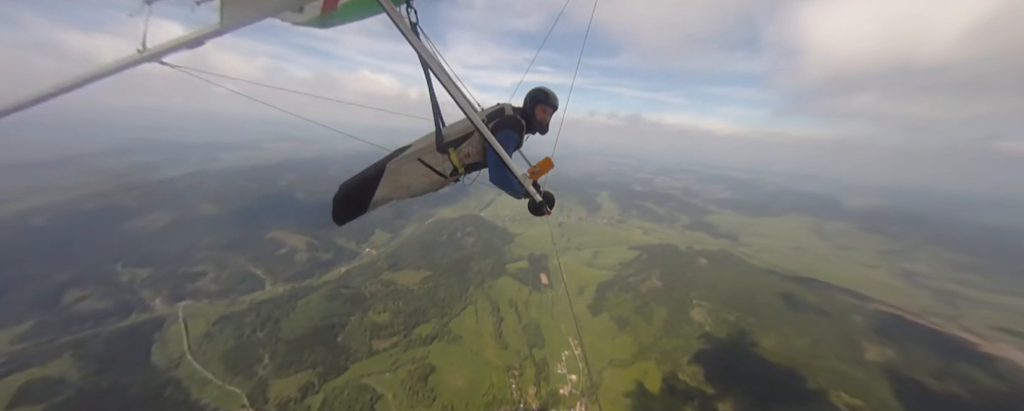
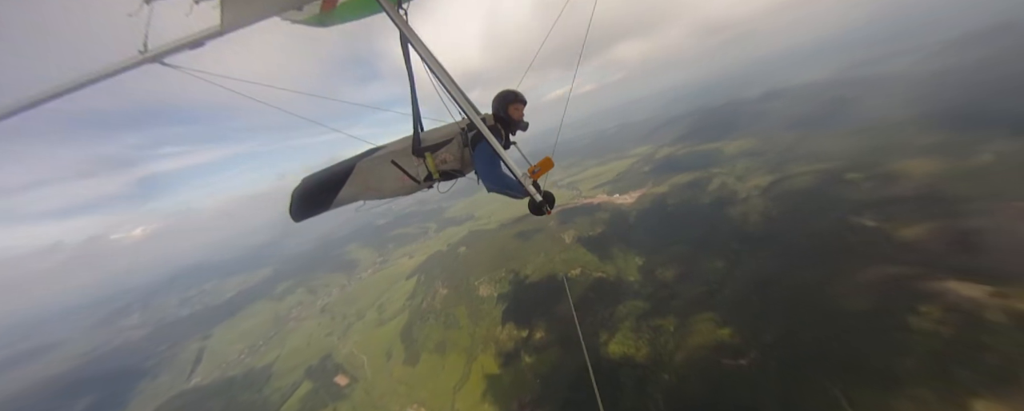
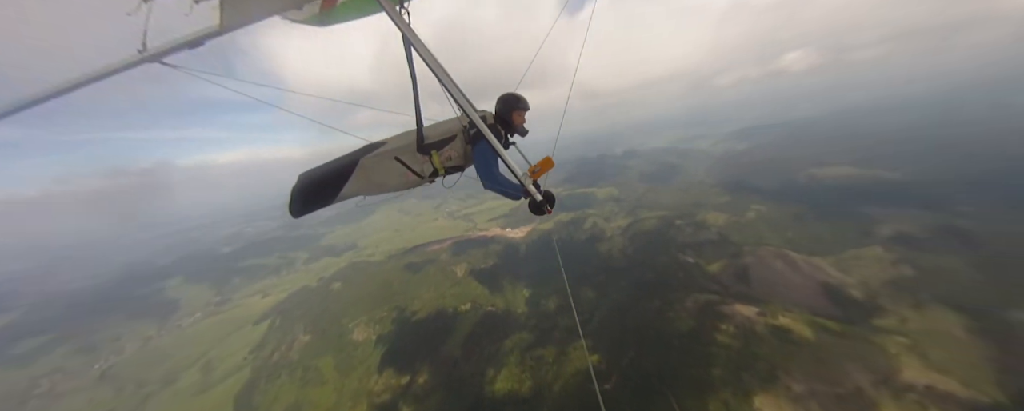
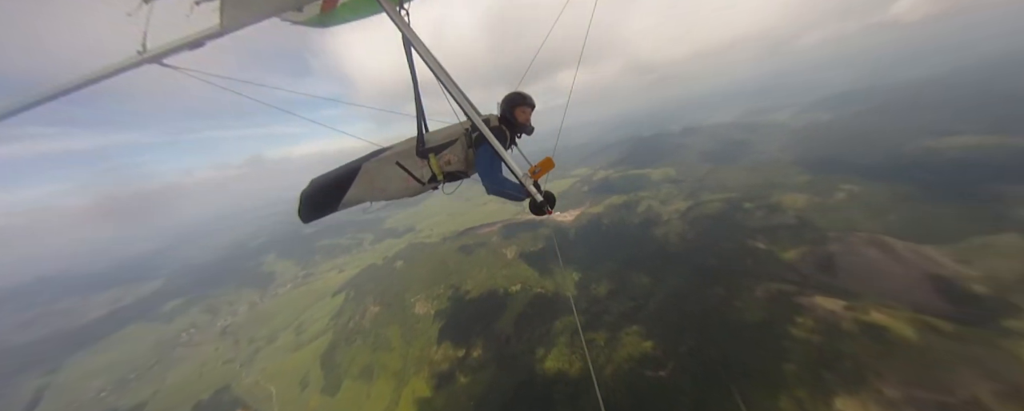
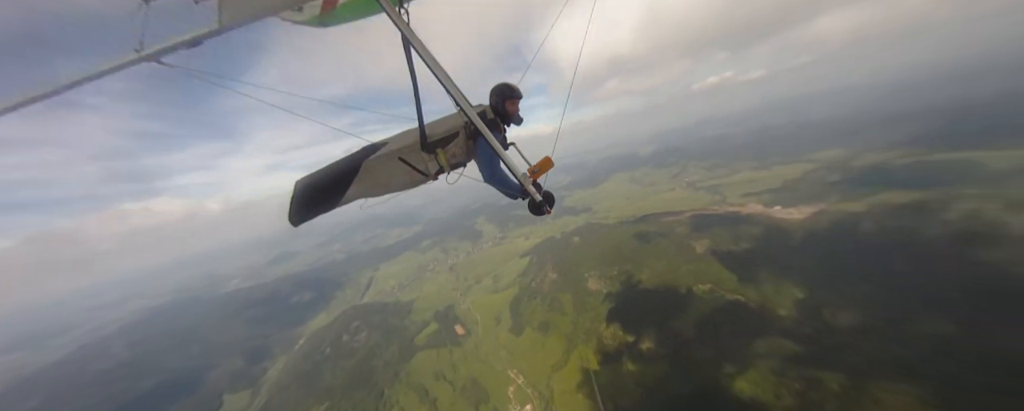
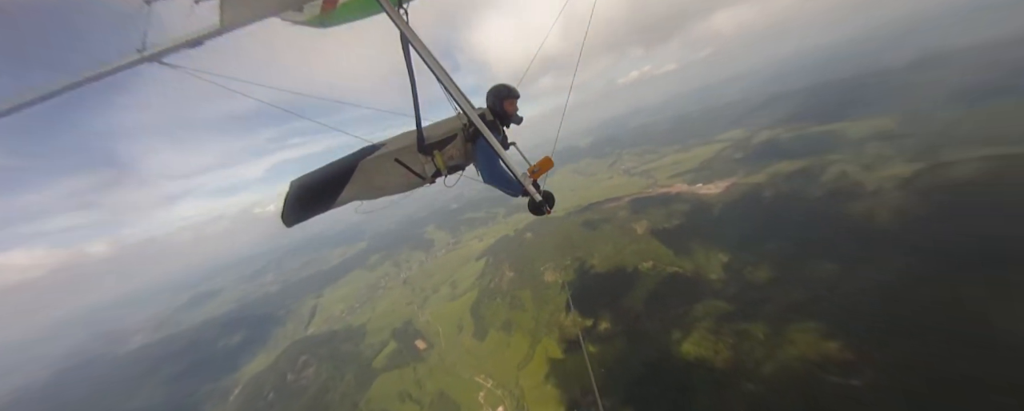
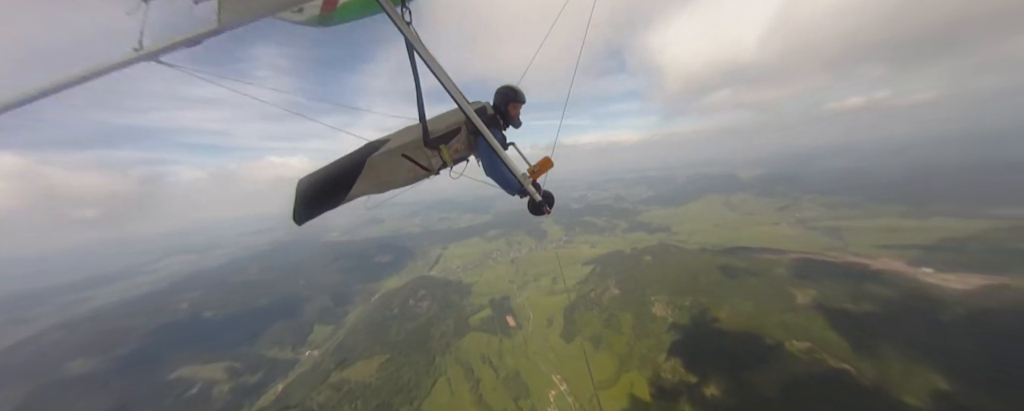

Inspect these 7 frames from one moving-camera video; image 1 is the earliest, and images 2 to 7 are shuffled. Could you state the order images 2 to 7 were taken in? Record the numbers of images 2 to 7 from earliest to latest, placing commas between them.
7, 5, 6, 2, 4, 3
